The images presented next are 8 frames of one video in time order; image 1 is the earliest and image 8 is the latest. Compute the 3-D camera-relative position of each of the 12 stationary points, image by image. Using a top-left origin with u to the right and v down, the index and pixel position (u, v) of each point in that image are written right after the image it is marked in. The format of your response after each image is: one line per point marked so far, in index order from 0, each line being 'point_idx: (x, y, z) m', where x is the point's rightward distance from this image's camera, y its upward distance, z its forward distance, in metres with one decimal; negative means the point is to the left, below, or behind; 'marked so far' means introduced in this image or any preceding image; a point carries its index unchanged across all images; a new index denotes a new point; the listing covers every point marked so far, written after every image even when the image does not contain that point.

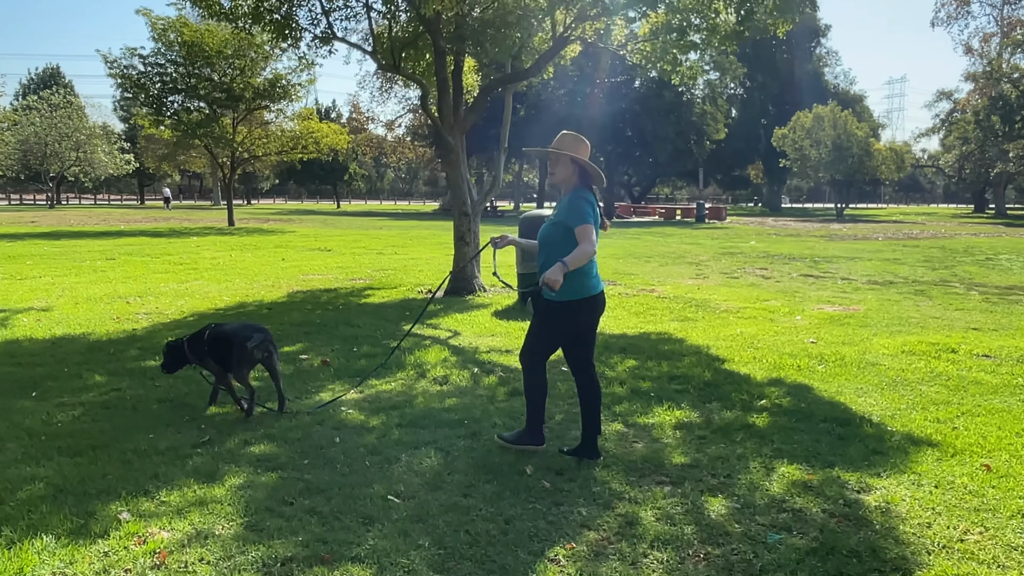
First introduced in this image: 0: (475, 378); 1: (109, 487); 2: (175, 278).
0: (-0.3, -0.7, +6.2) m
1: (-1.9, -0.9, +3.8) m
2: (-5.6, +0.2, +13.4) m
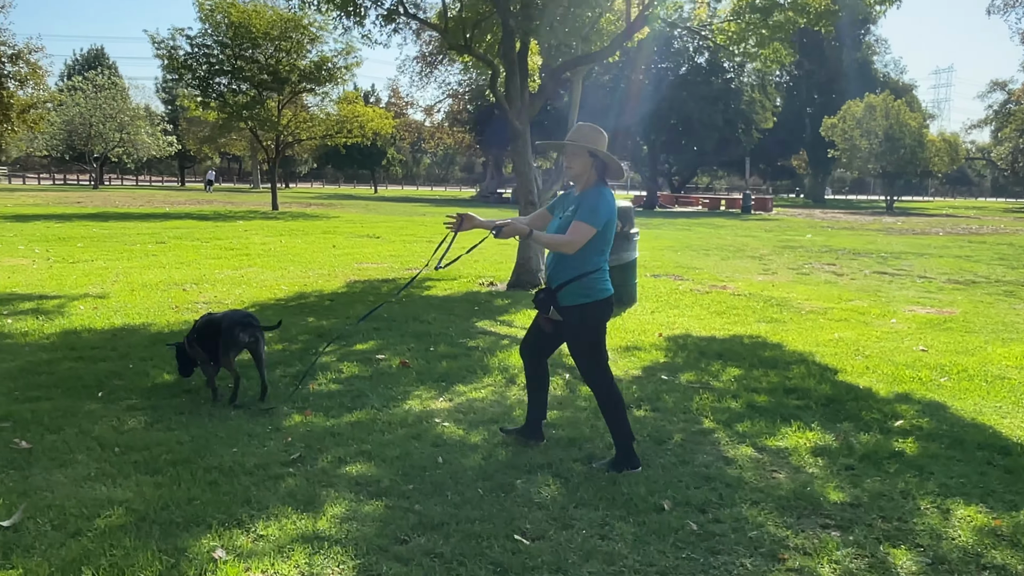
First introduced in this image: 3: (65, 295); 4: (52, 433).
0: (+0.4, -0.7, +5.7) m
1: (-1.3, -0.9, +3.4) m
2: (-4.6, +0.4, +13.1) m
3: (-5.1, -0.1, +9.2) m
4: (-2.5, -0.8, +4.3) m
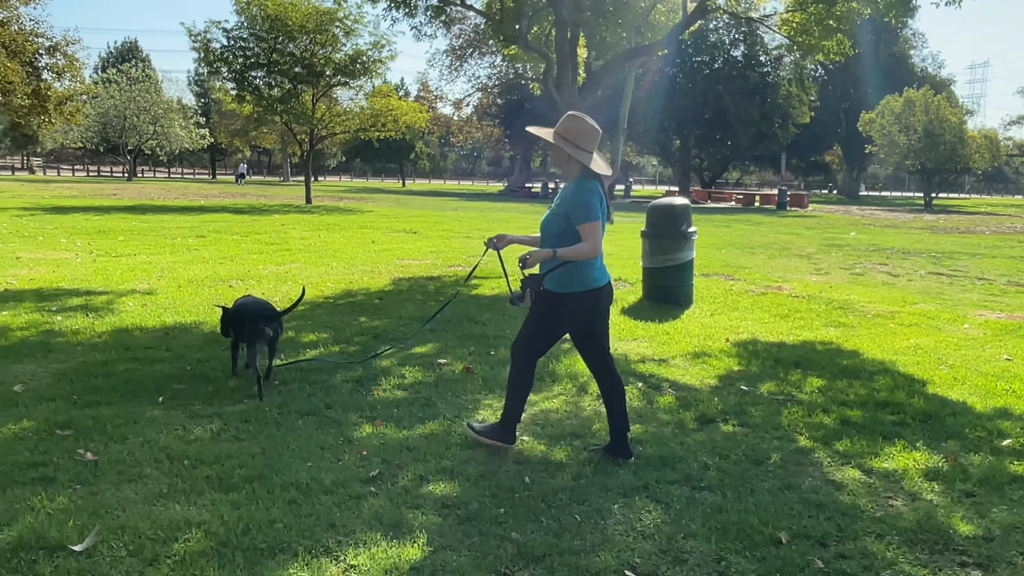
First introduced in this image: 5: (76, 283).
0: (+0.9, -0.7, +5.4) m
1: (-0.9, -1.0, +3.1) m
2: (-3.9, +0.5, +12.9) m
3: (-4.5, 0.0, +9.1) m
4: (-2.0, -0.8, +4.1) m
5: (-5.2, +0.1, +9.8) m
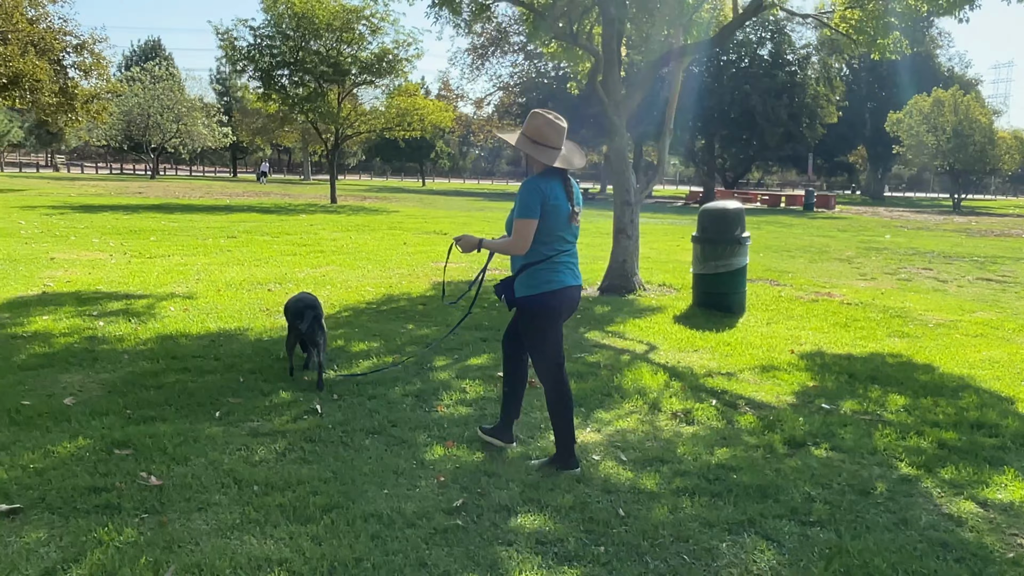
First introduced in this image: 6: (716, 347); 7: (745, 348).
0: (+1.3, -0.8, +5.1) m
1: (-0.5, -1.0, +2.9) m
2: (-3.3, +0.4, +12.7) m
3: (-3.9, -0.1, +8.9) m
4: (-1.6, -0.8, +3.9) m
5: (-4.7, 0.0, +9.6) m
6: (+1.8, -0.5, +7.2) m
7: (+2.1, -0.5, +7.2) m
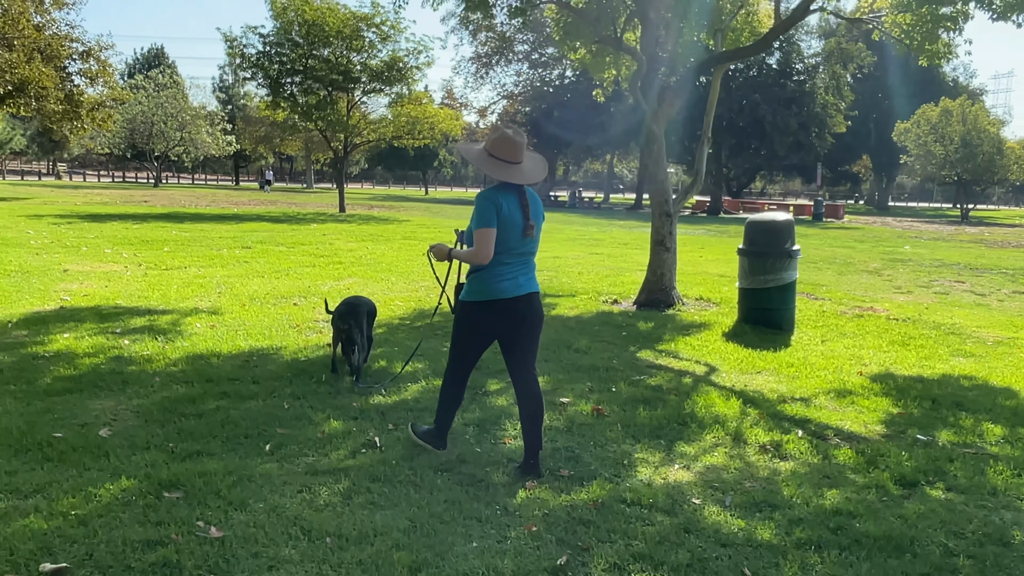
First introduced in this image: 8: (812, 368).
0: (+1.8, -0.9, +4.7) m
1: (-0.1, -1.1, +2.4) m
2: (-2.9, +0.2, +12.3) m
3: (-3.5, -0.2, +8.5) m
4: (-1.2, -1.0, +3.5) m
5: (-4.3, -0.1, +9.2) m
6: (+2.2, -0.7, +6.8) m
7: (+2.5, -0.7, +6.8) m
8: (+2.5, -0.7, +6.9) m
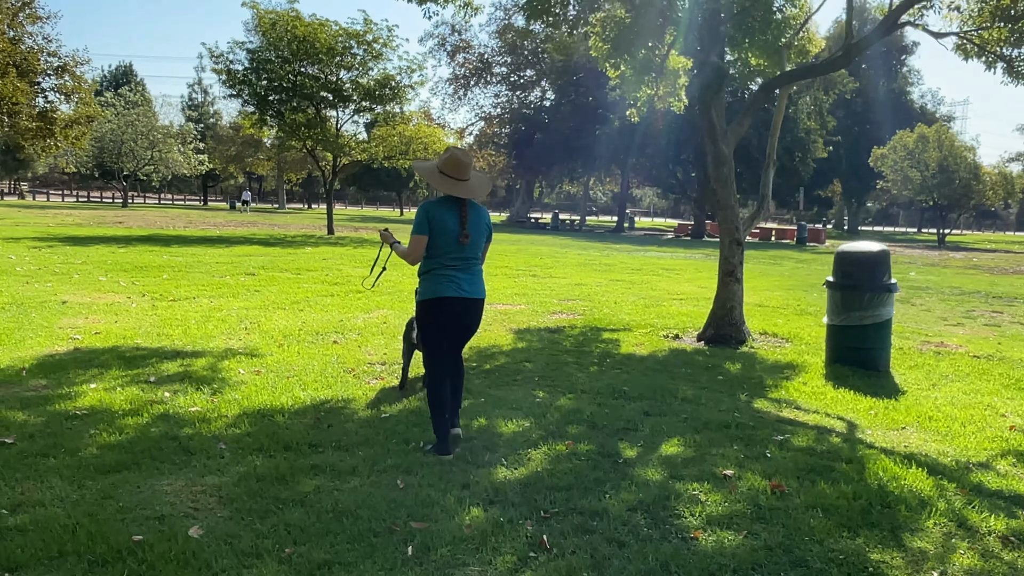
0: (+2.6, -1.2, +3.8) m
1: (+0.9, -1.3, +1.5) m
2: (-2.3, -0.2, +11.3) m
3: (-2.8, -0.6, +7.4) m
4: (-0.3, -1.2, +2.5) m
5: (-3.6, -0.5, +8.1) m
6: (+3.0, -1.0, +6.0) m
7: (+3.3, -1.0, +6.0) m
8: (+3.3, -1.0, +6.1) m
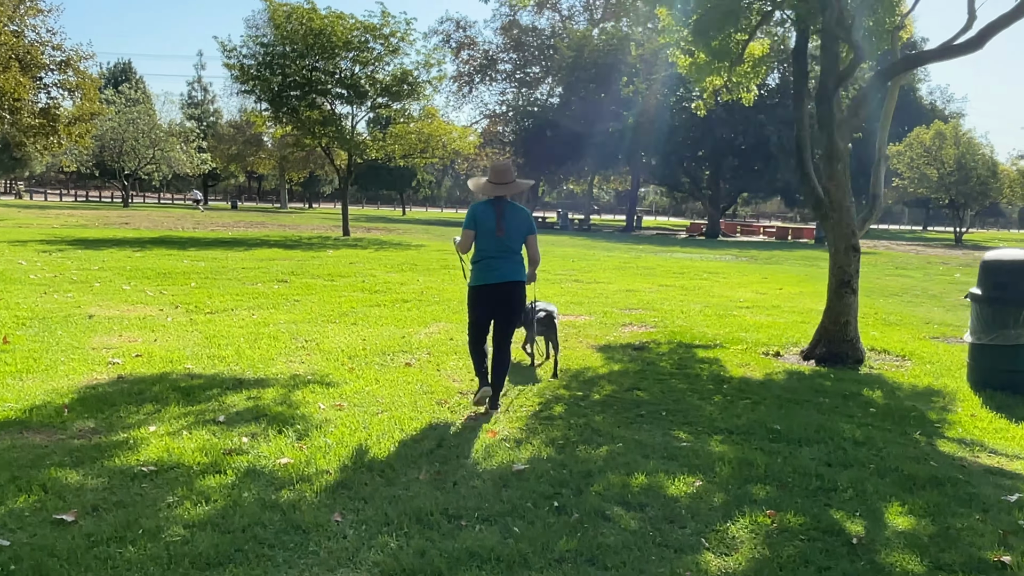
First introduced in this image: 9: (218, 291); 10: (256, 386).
0: (+3.5, -1.3, +2.8) m
1: (+1.8, -1.5, +0.5) m
2: (-1.4, -0.4, +10.3) m
3: (-1.9, -0.7, +6.4) m
4: (+0.7, -1.3, +1.5) m
5: (-2.7, -0.6, +7.1) m
6: (+3.9, -1.1, +5.0) m
7: (+4.2, -1.1, +5.0) m
8: (+4.2, -1.1, +5.1) m
9: (-4.2, 0.0, +11.8) m
10: (-2.0, -0.7, +6.2) m
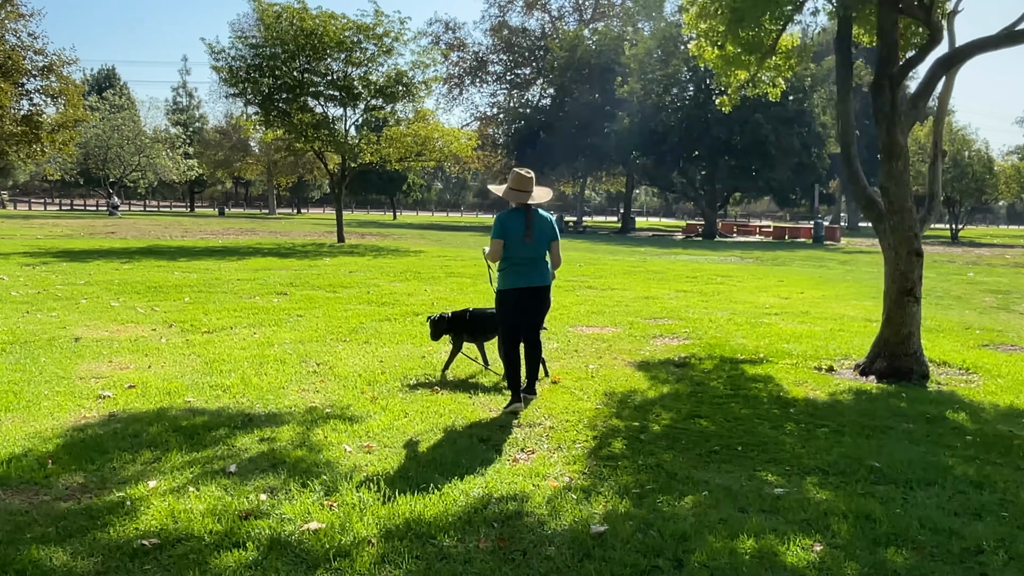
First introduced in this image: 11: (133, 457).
0: (+3.9, -1.4, +2.1) m
1: (+2.2, -1.6, -0.2) m
2: (-1.1, -0.5, +9.5) m
3: (-1.6, -0.9, +5.6) m
4: (+1.1, -1.4, +0.7) m
5: (-2.4, -0.8, +6.3) m
6: (+4.3, -1.2, +4.3) m
7: (+4.5, -1.2, +4.2) m
8: (+4.6, -1.2, +4.3) m
9: (-4.0, -0.2, +11.0) m
10: (-1.6, -0.9, +5.4) m
11: (-2.2, -1.0, +4.7) m
